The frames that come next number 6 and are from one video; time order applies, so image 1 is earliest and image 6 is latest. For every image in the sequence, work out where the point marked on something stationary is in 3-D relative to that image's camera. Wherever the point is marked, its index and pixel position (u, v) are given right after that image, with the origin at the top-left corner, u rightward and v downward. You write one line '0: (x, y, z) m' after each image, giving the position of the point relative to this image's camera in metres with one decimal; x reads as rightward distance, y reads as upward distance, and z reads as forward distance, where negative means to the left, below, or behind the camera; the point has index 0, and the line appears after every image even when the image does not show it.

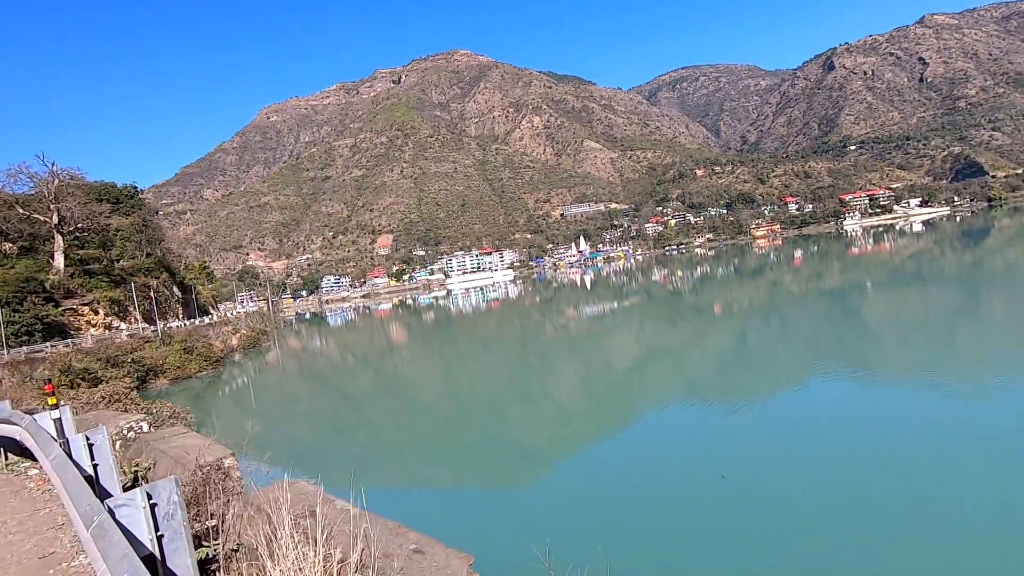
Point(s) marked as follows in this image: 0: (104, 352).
0: (-13.9, -2.2, +18.8) m
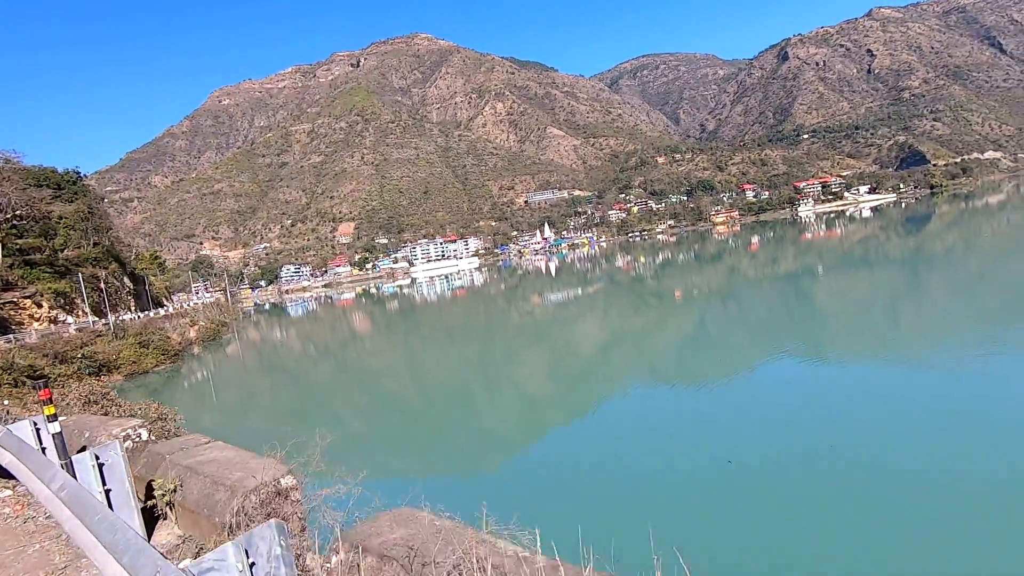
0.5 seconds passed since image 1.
0: (-14.8, -1.9, +17.6) m
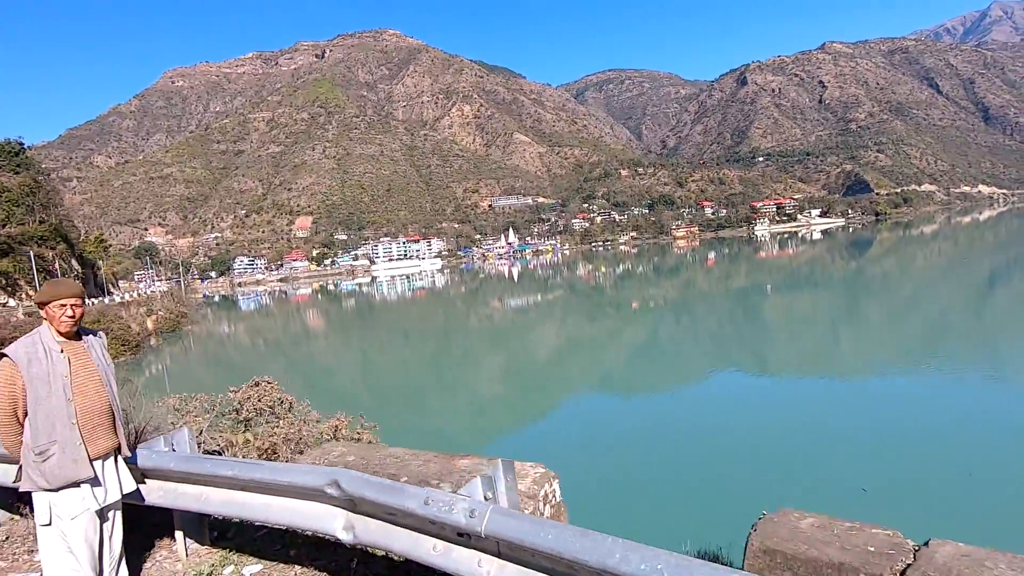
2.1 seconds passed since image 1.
0: (-14.9, -1.3, +15.8) m
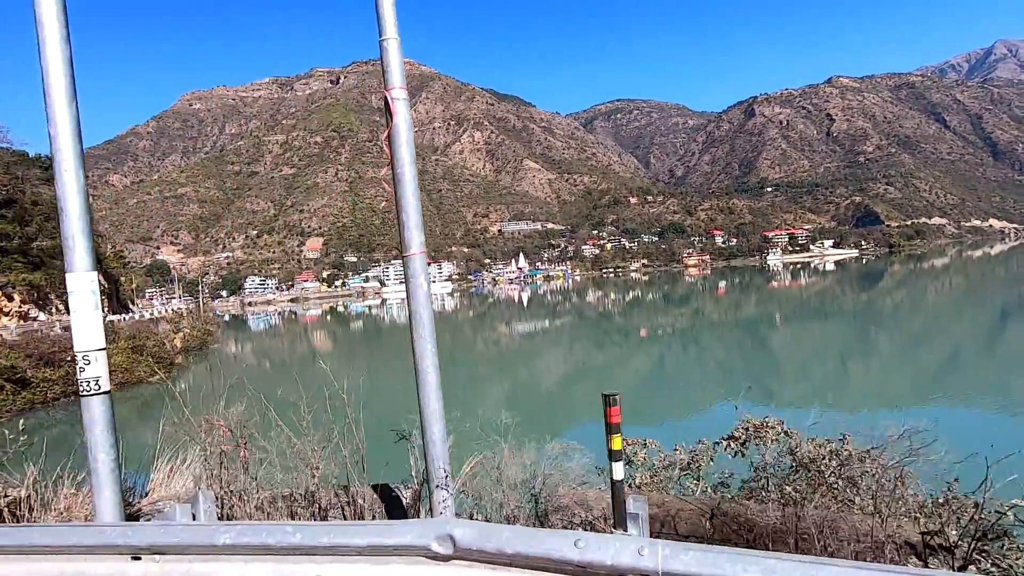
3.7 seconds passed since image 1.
0: (-13.5, -1.7, +15.3) m
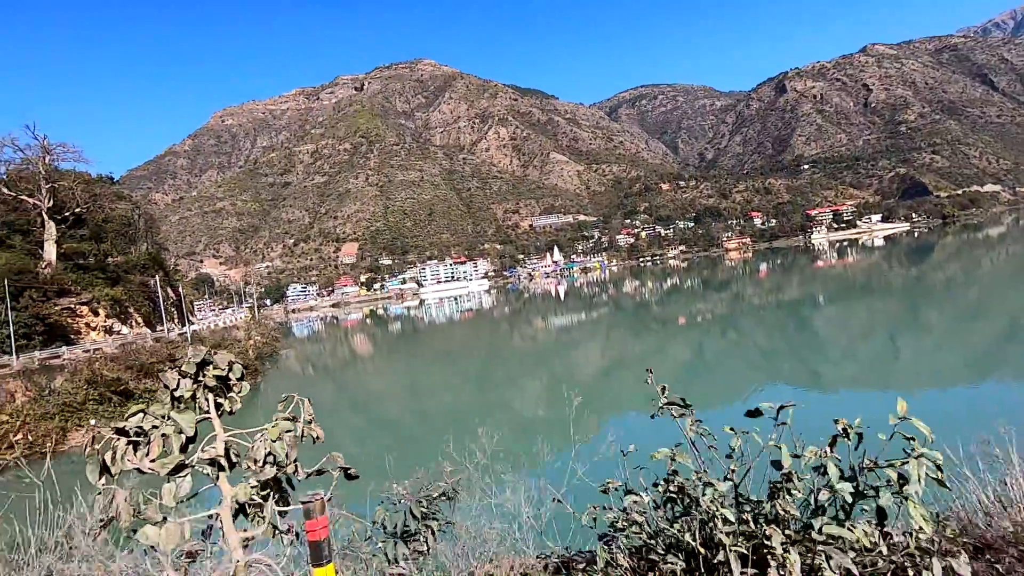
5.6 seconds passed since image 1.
0: (-11.1, -2.0, +15.6) m
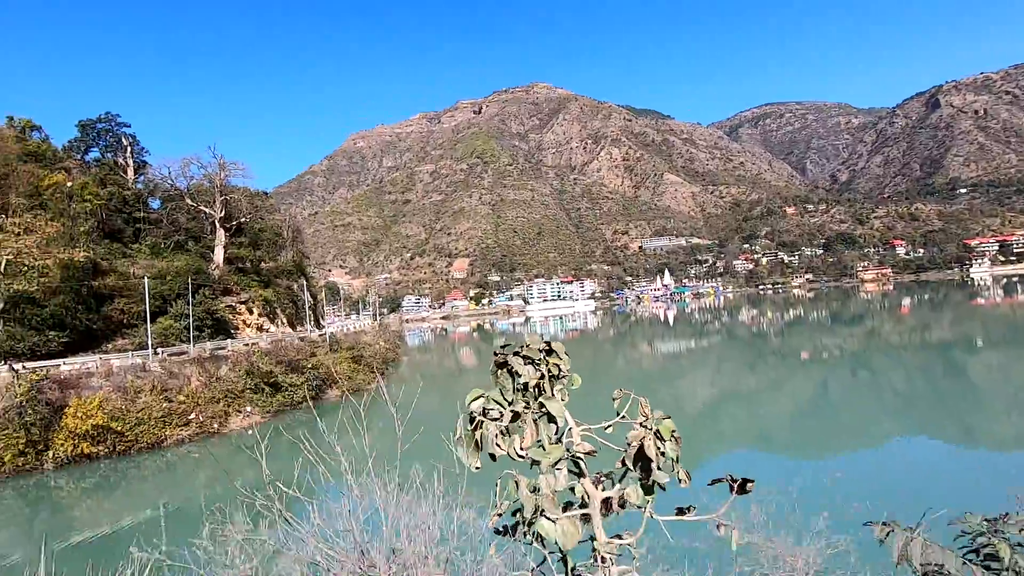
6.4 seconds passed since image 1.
0: (-7.5, -2.1, +17.2) m
